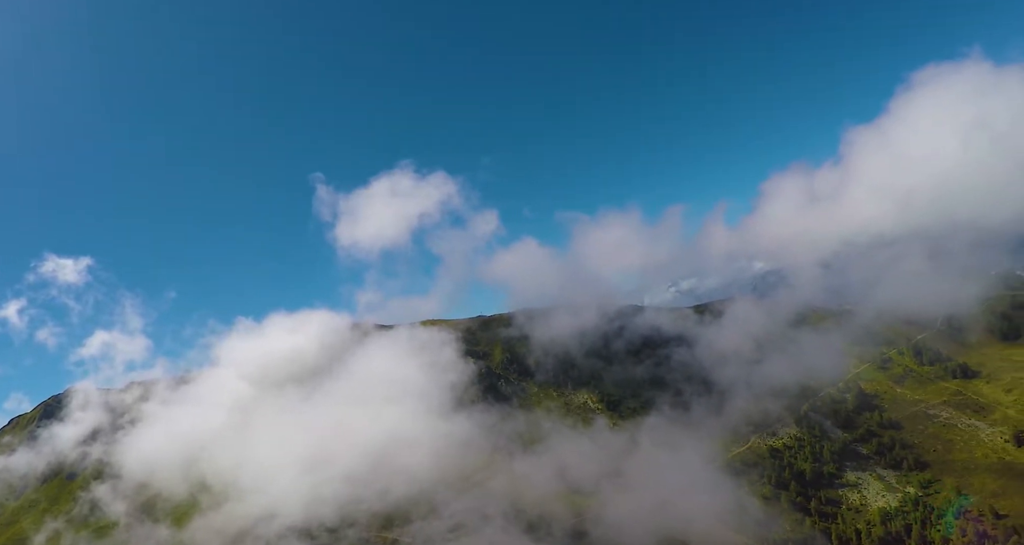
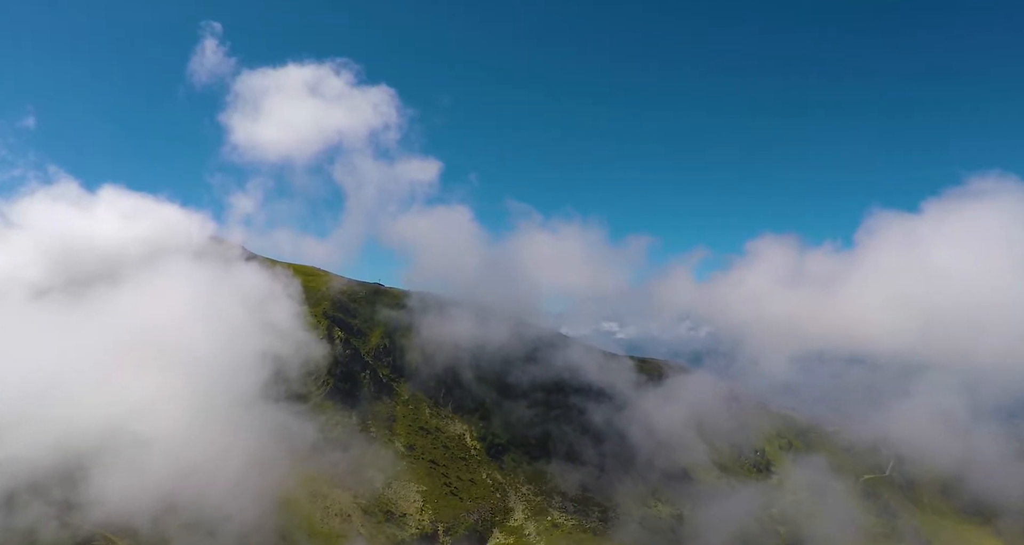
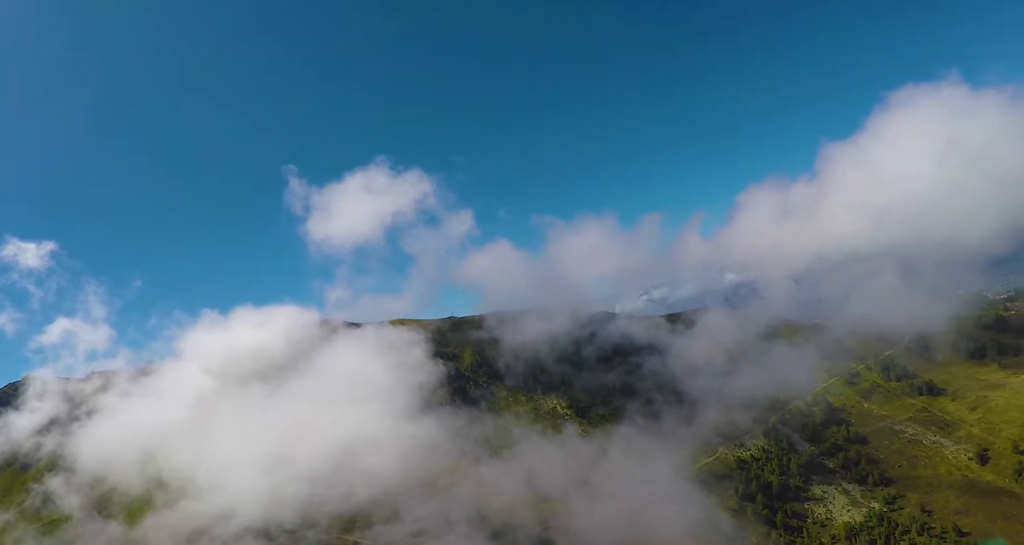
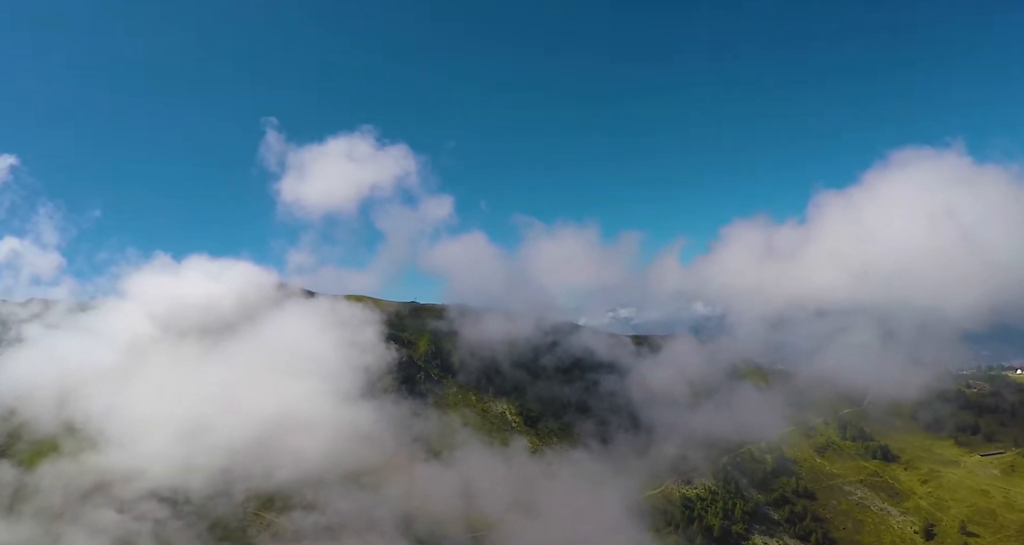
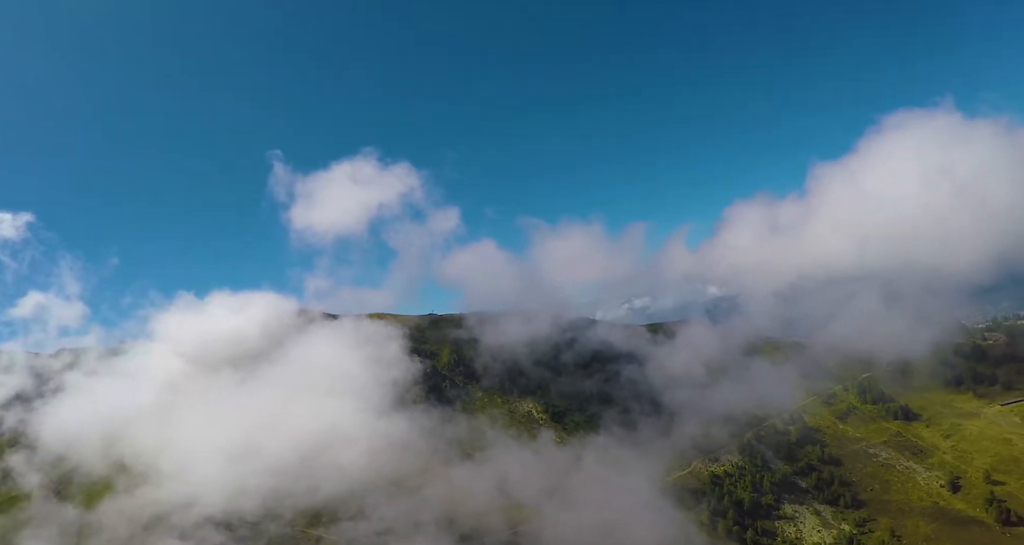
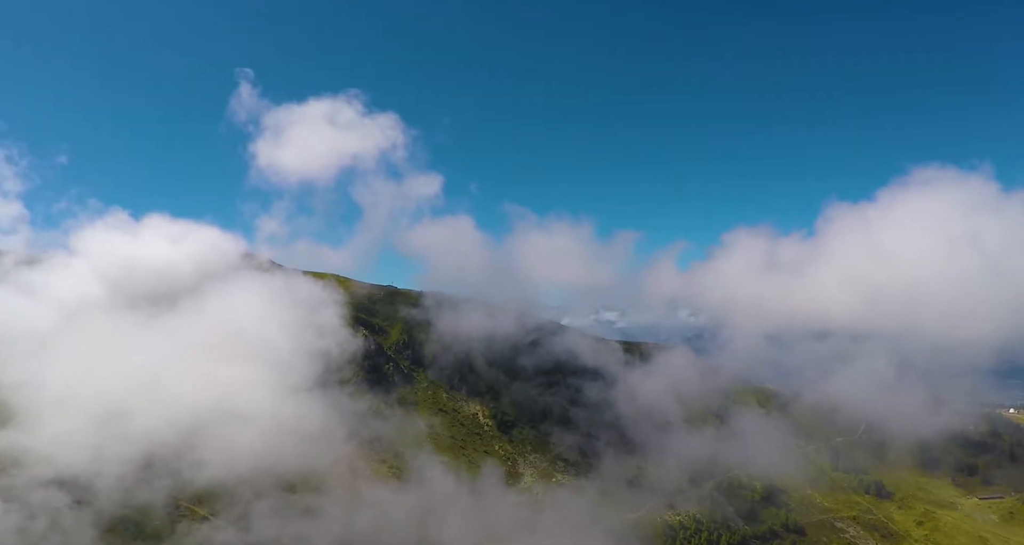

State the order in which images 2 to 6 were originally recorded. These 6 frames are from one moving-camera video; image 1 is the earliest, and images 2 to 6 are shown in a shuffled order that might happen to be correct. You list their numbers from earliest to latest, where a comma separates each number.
3, 5, 4, 6, 2
